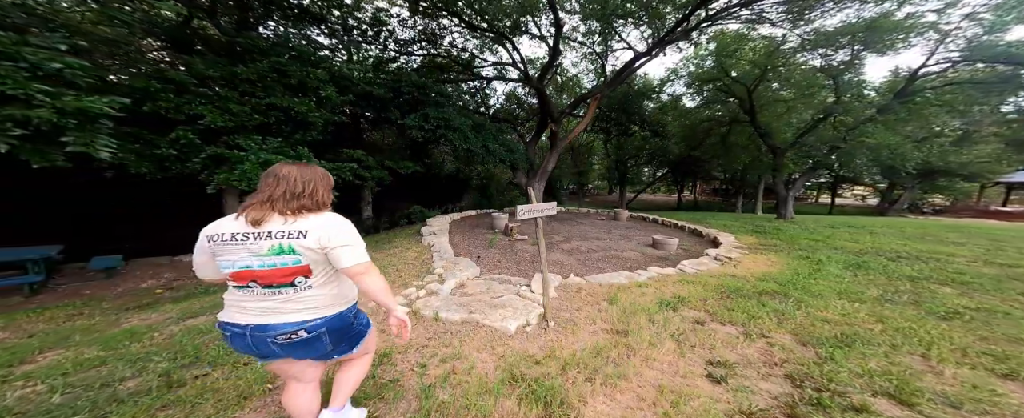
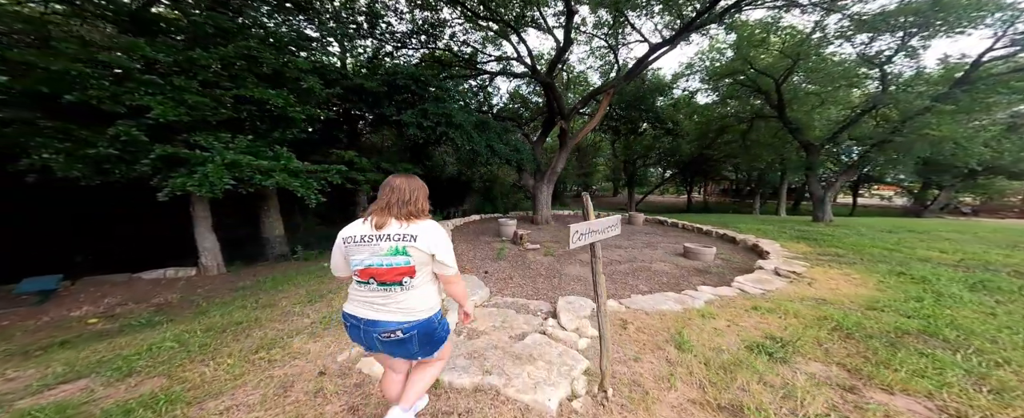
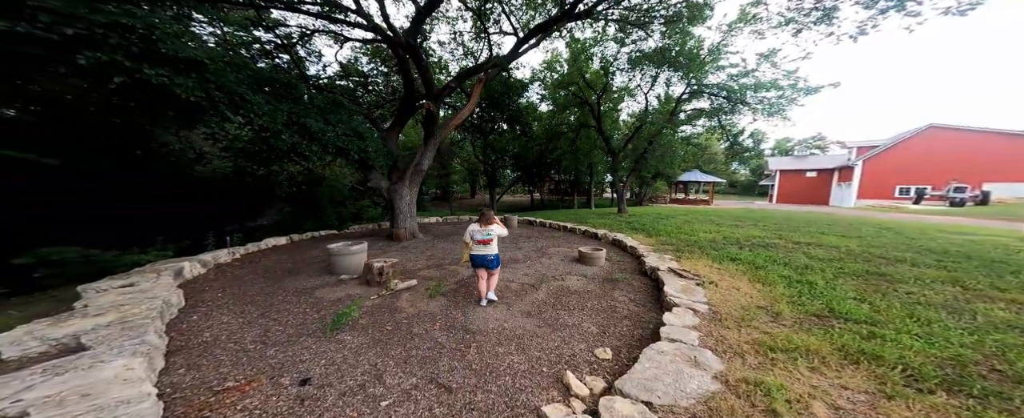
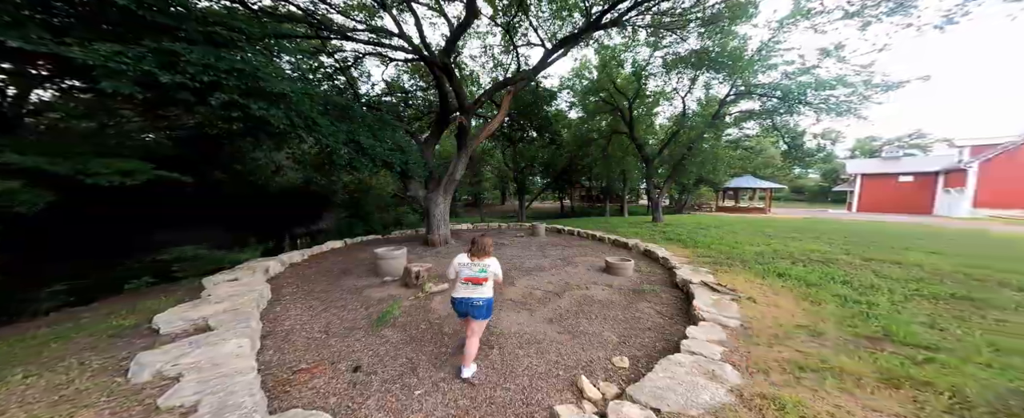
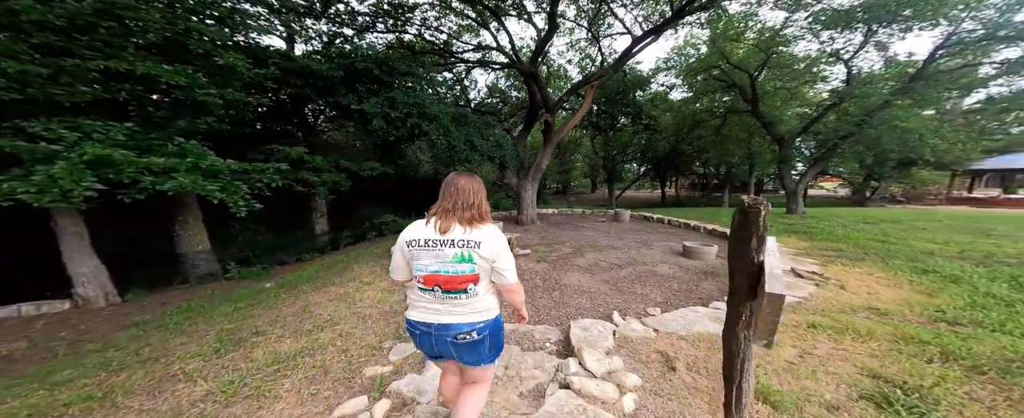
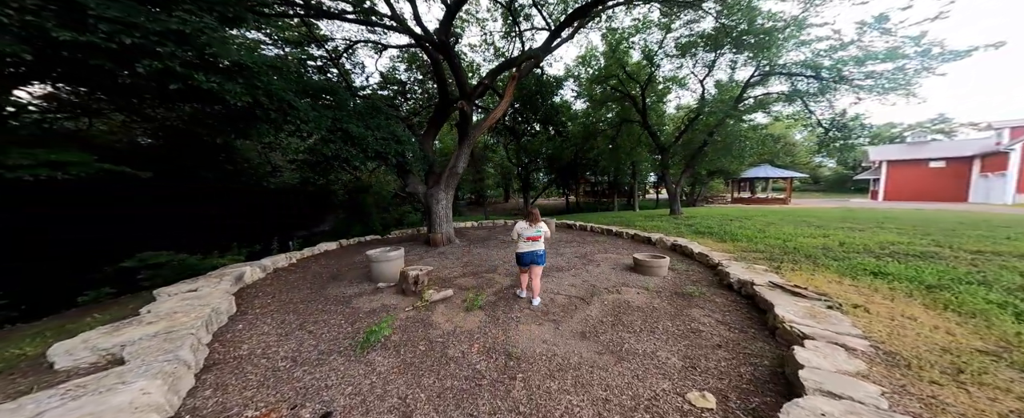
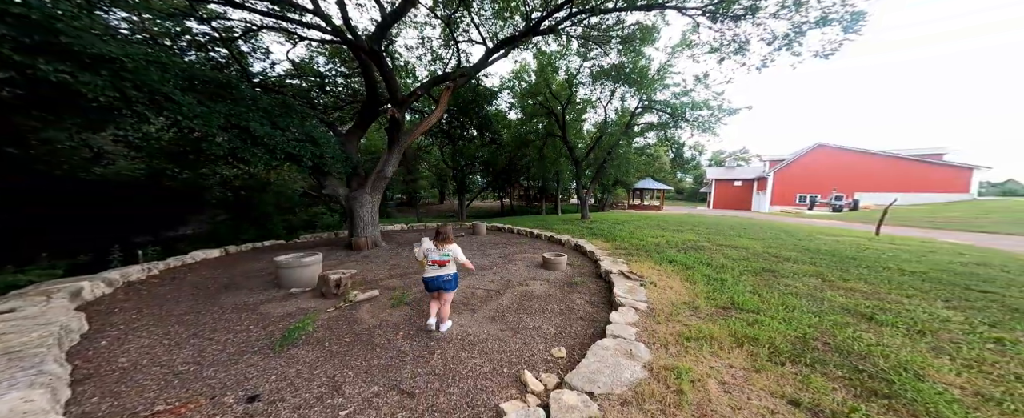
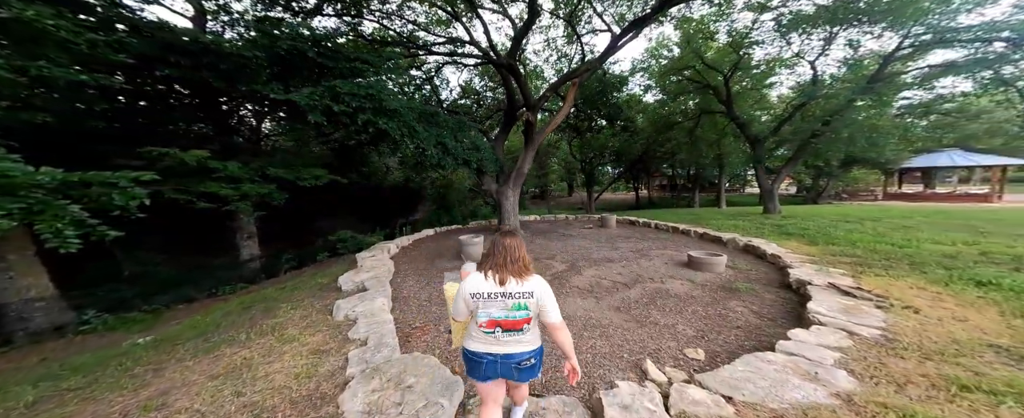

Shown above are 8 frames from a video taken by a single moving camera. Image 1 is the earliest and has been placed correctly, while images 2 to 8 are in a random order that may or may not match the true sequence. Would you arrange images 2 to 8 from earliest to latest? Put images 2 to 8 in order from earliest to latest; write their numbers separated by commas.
2, 5, 8, 4, 7, 3, 6
